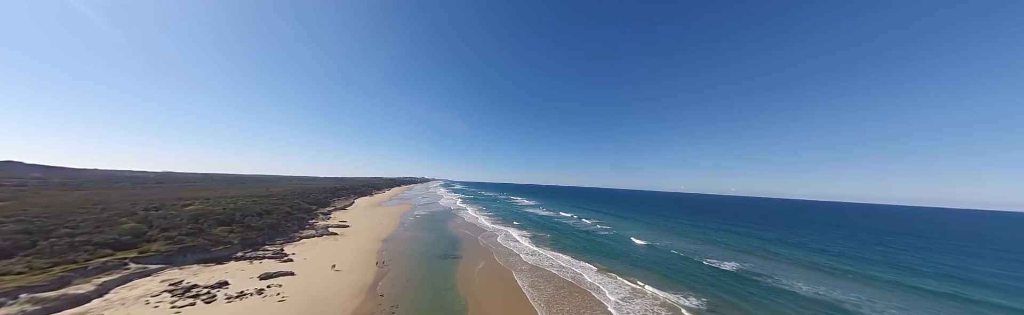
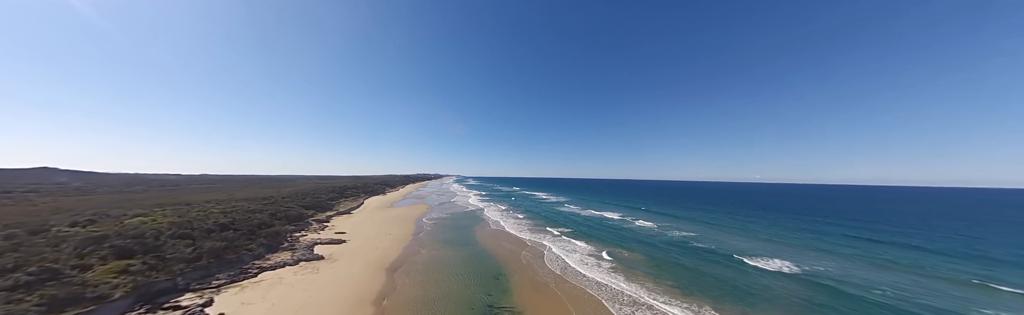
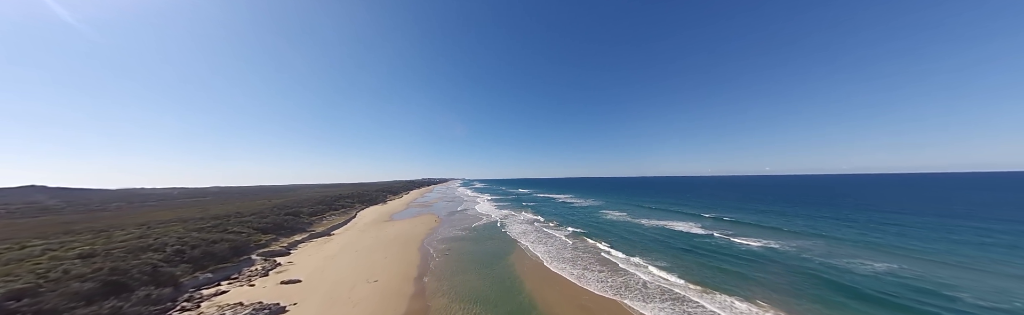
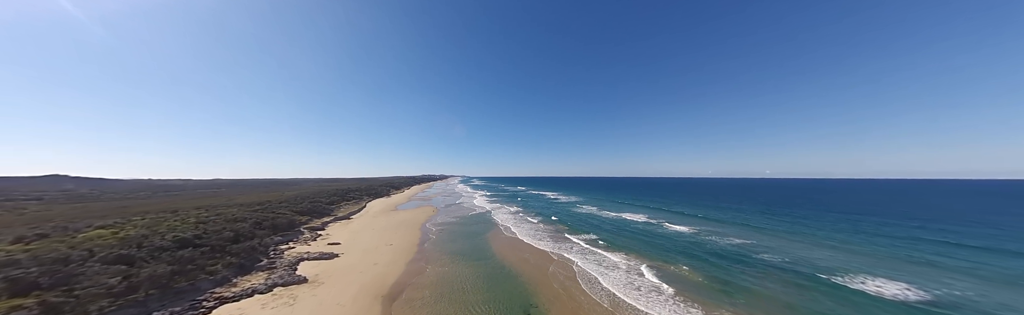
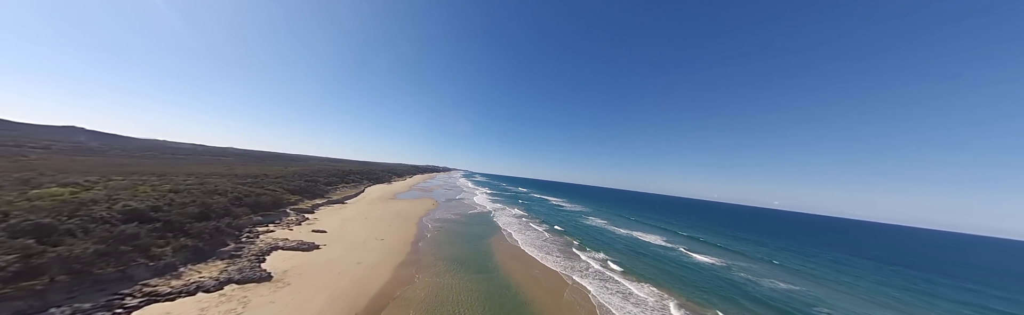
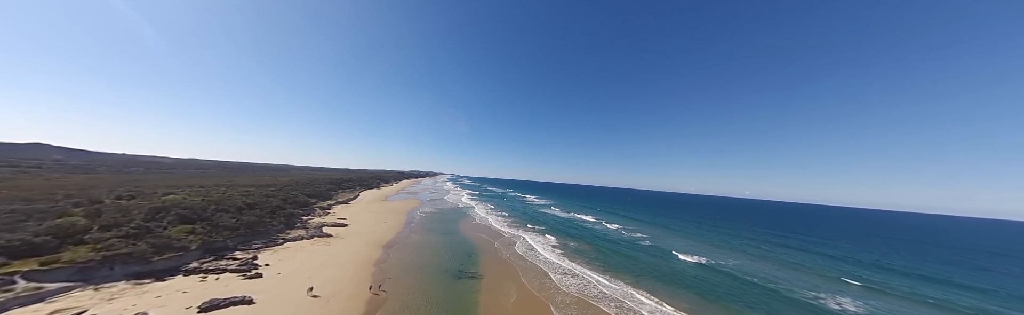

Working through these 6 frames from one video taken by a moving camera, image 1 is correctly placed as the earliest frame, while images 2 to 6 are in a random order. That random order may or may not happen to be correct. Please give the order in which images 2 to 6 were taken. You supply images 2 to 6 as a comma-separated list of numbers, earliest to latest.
6, 2, 4, 5, 3
